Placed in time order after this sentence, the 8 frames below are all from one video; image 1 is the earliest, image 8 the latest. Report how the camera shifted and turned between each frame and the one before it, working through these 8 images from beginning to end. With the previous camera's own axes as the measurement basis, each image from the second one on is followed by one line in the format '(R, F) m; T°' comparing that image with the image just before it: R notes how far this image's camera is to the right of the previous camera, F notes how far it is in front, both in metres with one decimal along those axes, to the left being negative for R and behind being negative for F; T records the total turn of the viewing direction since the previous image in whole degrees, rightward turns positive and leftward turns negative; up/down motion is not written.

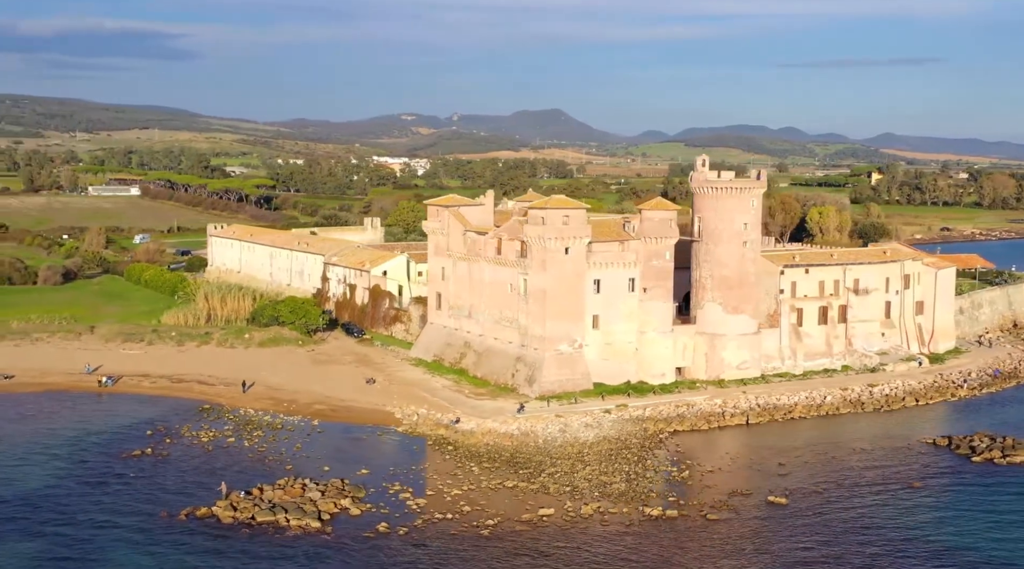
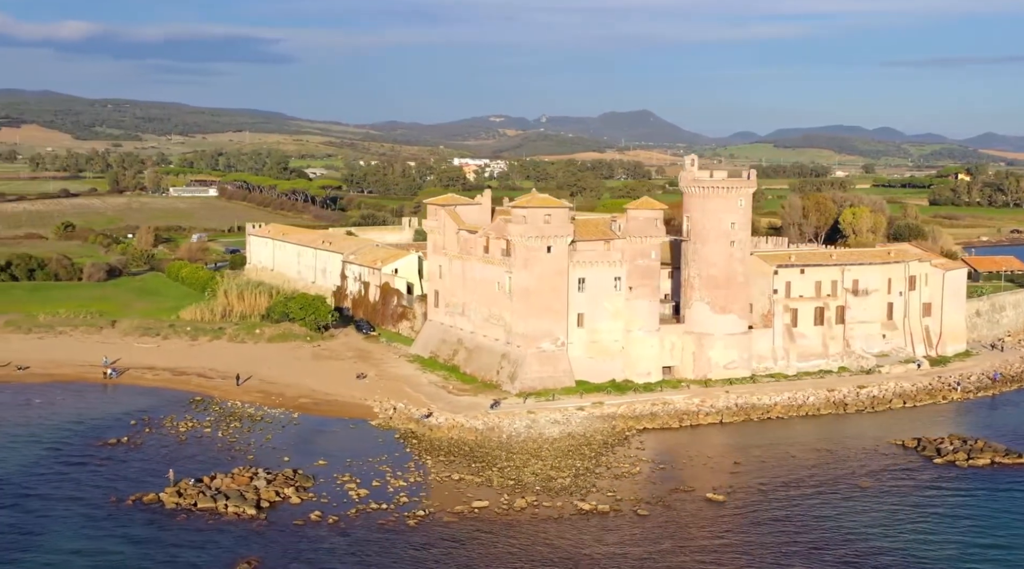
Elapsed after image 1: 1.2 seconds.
(+4.3, -0.4) m; -4°
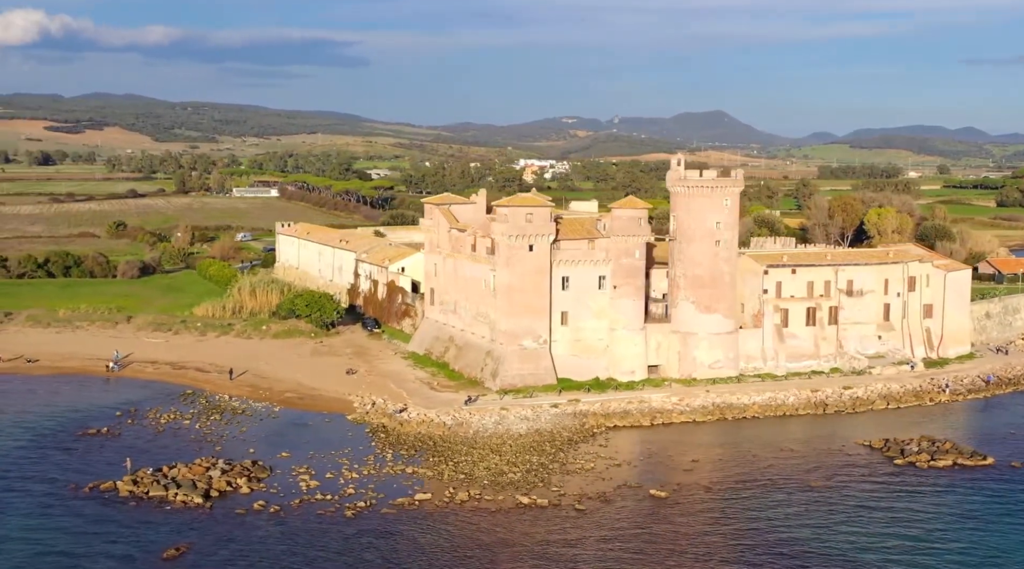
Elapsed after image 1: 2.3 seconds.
(+3.7, -0.4) m; -3°
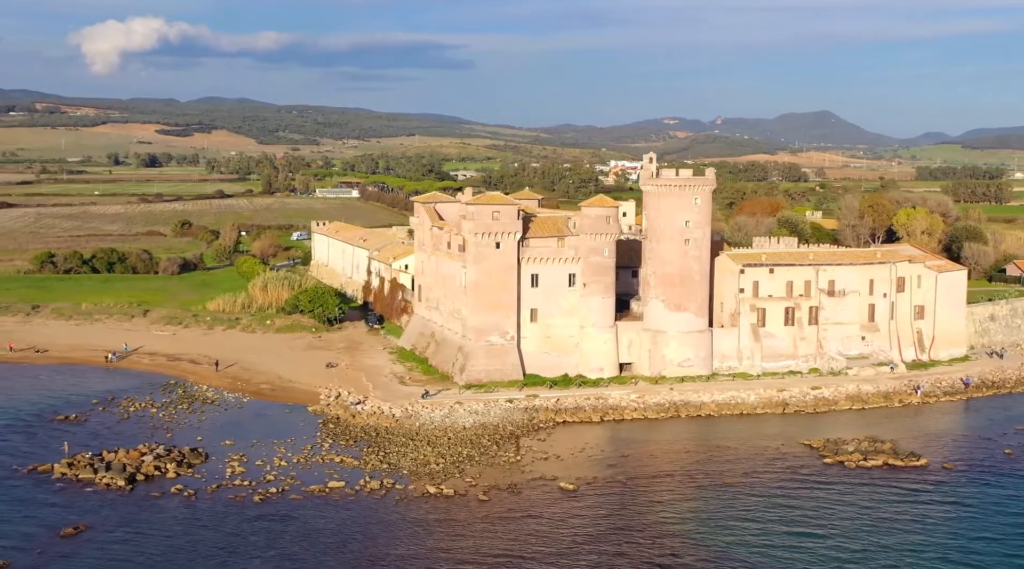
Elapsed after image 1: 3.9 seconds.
(+5.5, -0.5) m; -4°
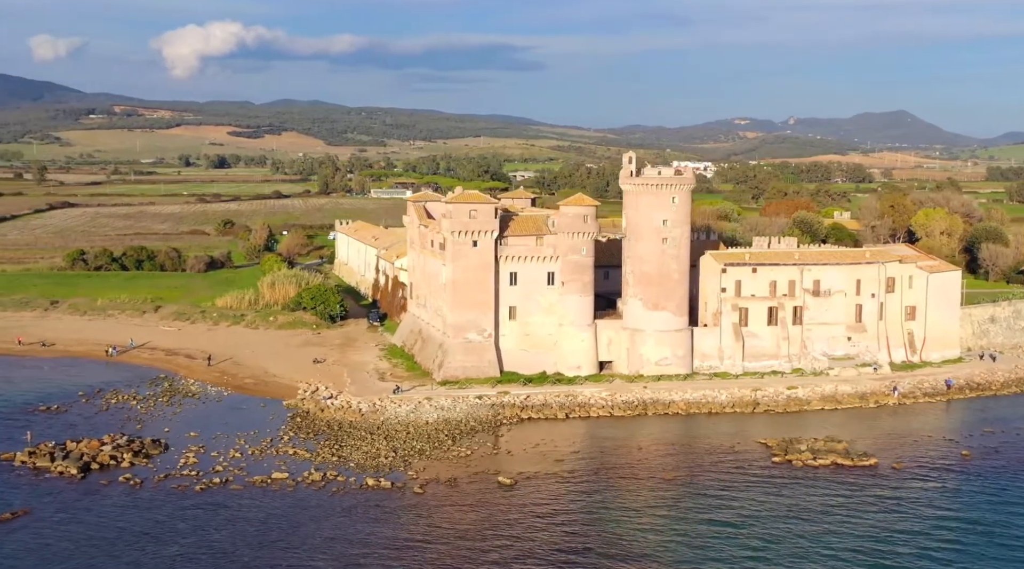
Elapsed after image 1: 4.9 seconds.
(+3.8, -0.4) m; -3°
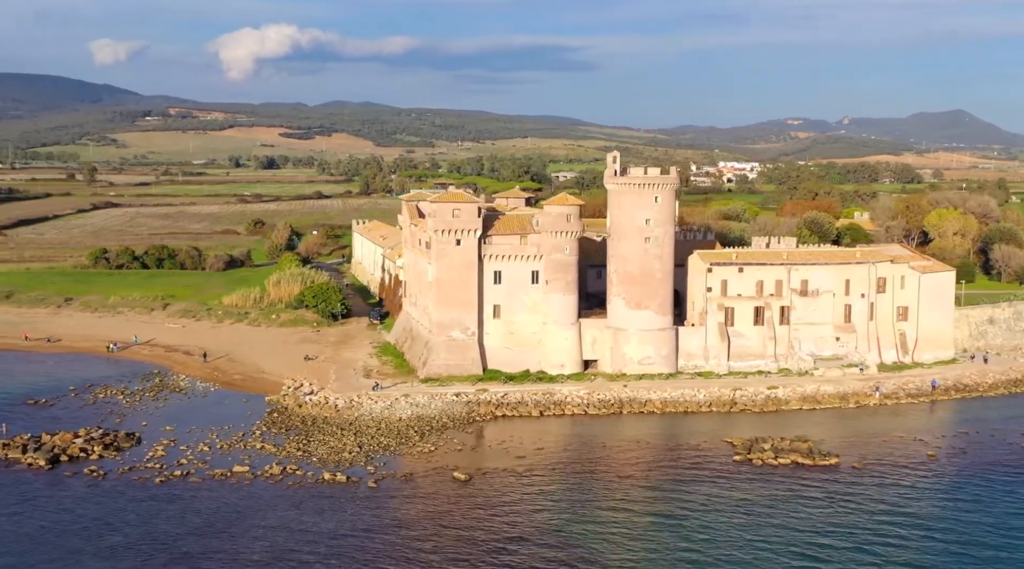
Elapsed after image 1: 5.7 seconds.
(+2.8, -0.3) m; -2°
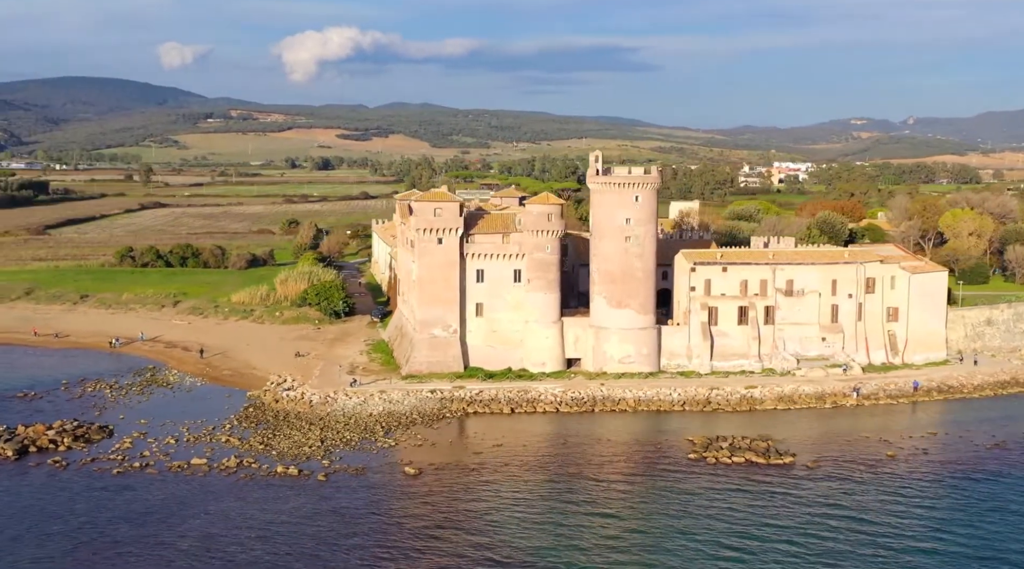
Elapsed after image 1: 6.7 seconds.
(+3.3, -0.3) m; -3°
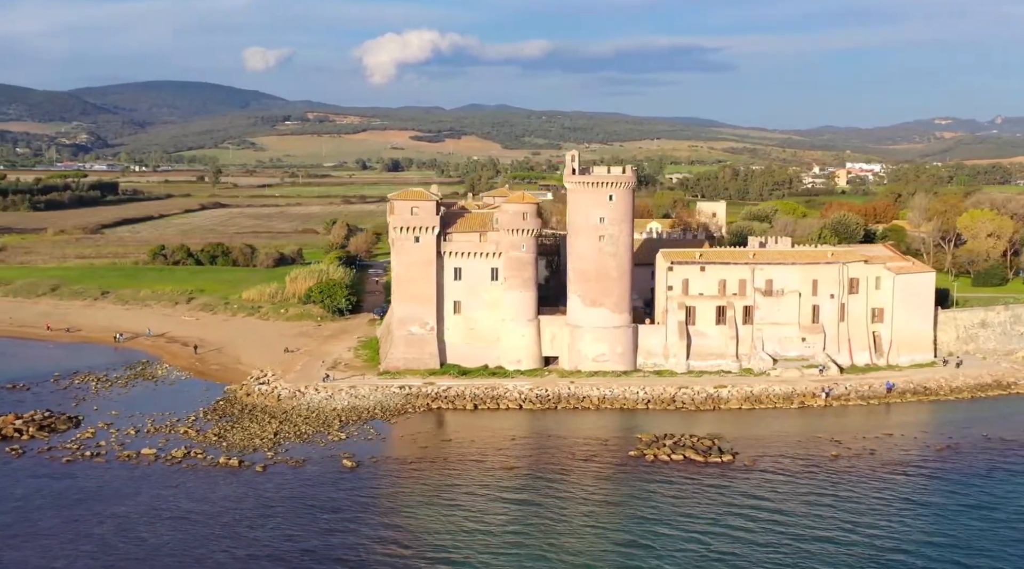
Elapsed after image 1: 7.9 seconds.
(+4.3, -0.4) m; -3°
